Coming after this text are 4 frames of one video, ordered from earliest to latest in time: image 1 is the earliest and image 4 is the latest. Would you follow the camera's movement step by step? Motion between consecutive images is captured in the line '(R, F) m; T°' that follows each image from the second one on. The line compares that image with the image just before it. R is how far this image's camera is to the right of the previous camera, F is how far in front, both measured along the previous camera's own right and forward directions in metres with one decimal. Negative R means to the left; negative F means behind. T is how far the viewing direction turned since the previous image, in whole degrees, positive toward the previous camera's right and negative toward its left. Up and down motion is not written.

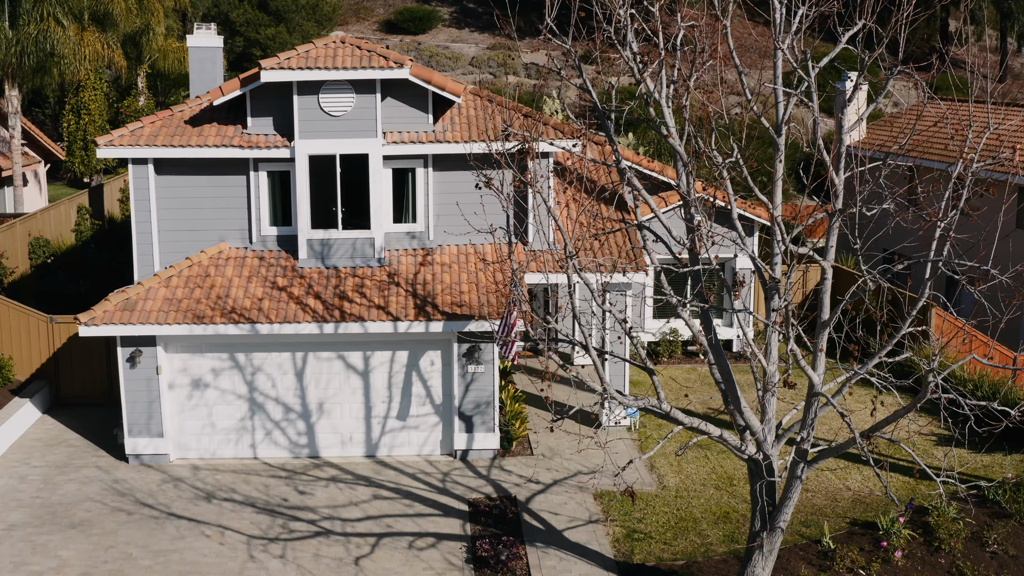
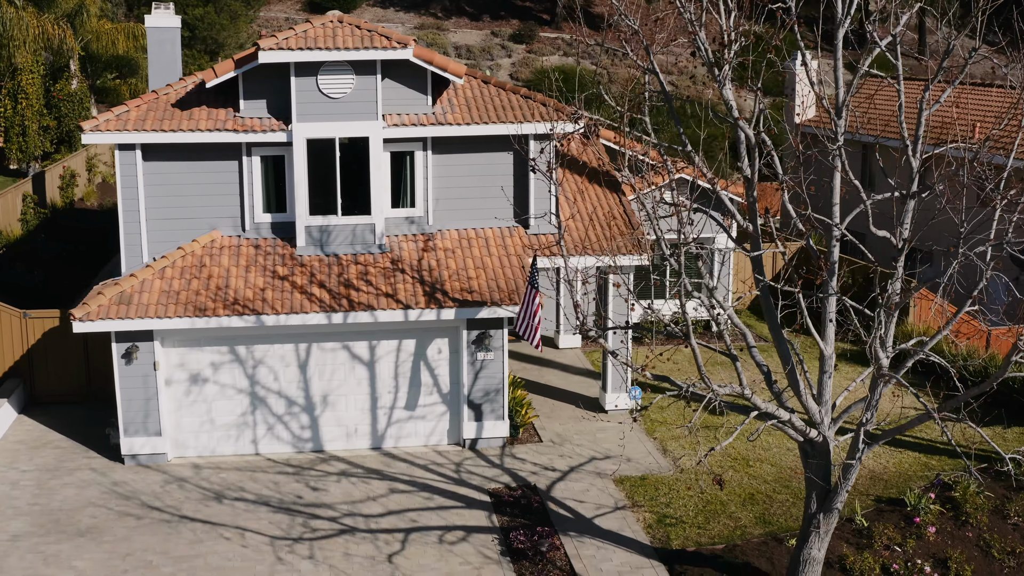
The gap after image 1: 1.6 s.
(-1.7, +0.5) m; +5°
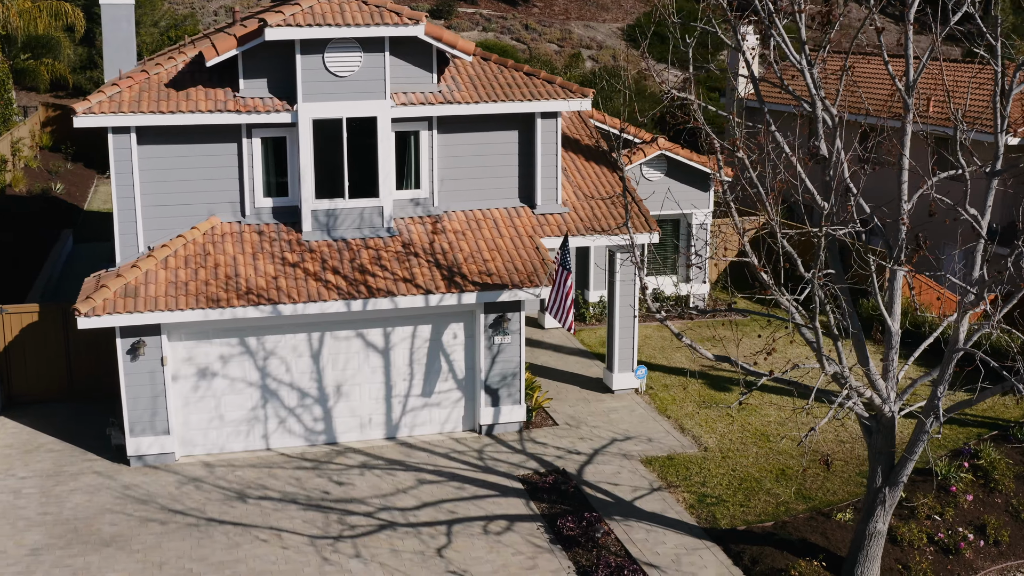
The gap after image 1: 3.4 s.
(-2.0, +0.5) m; +5°
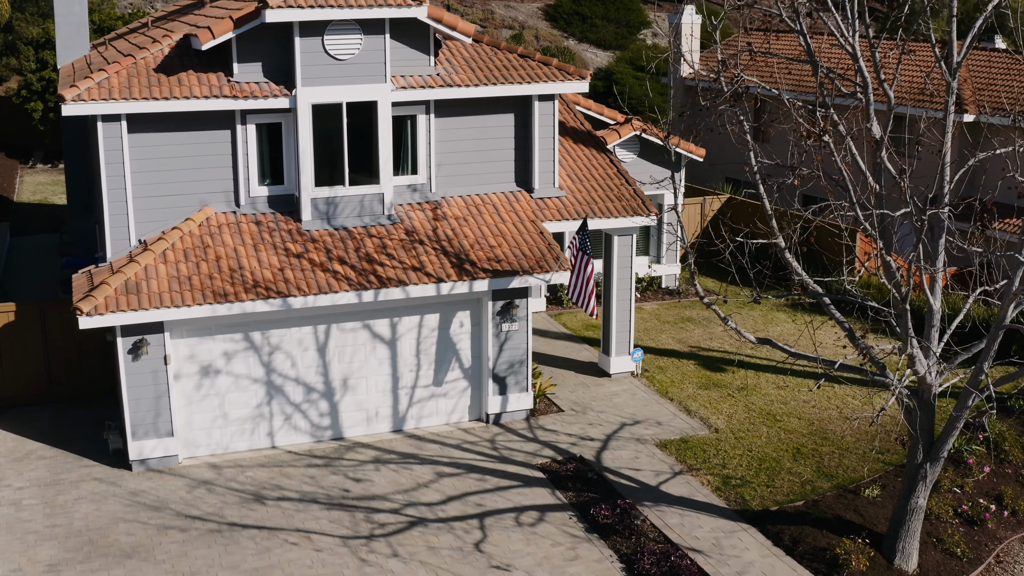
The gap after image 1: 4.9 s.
(-1.6, +0.4) m; +5°
